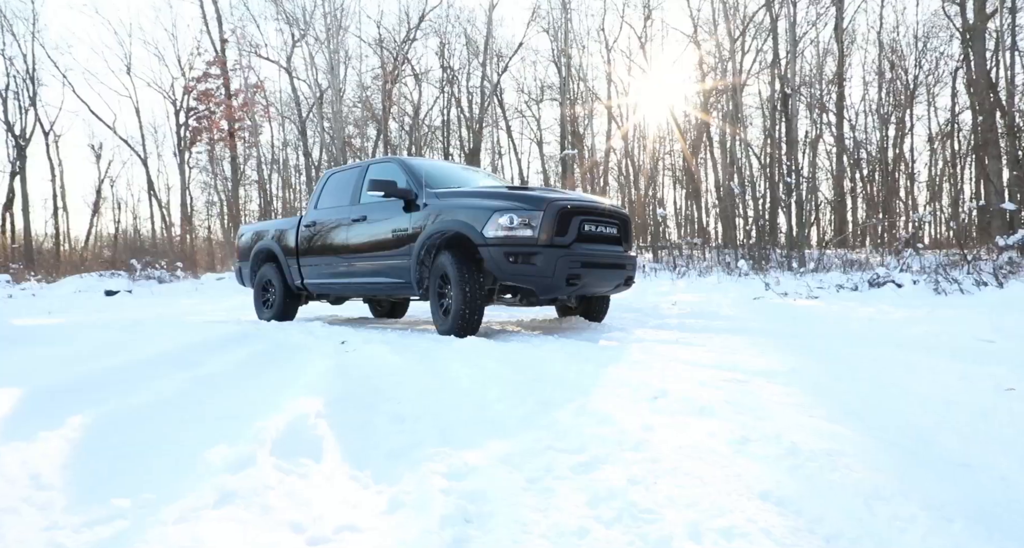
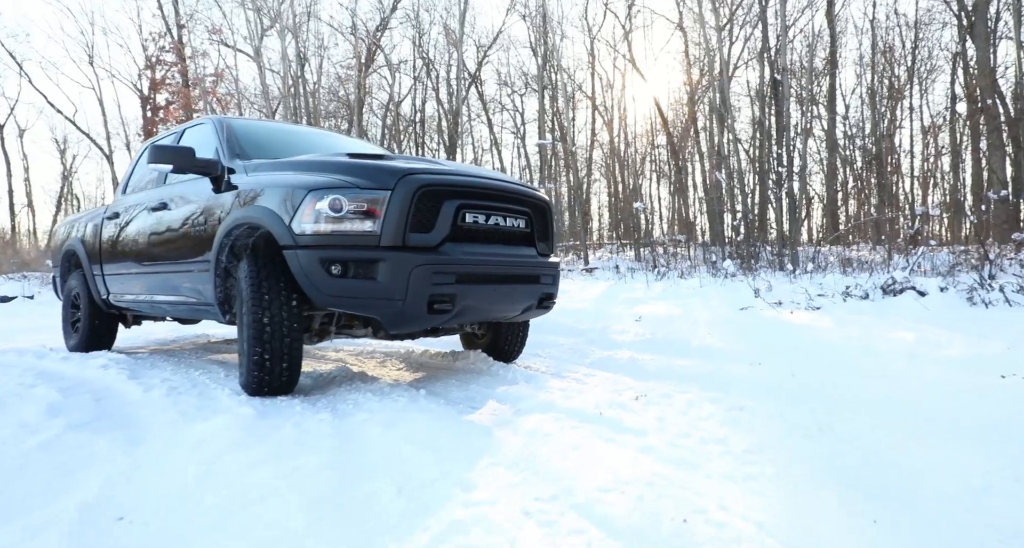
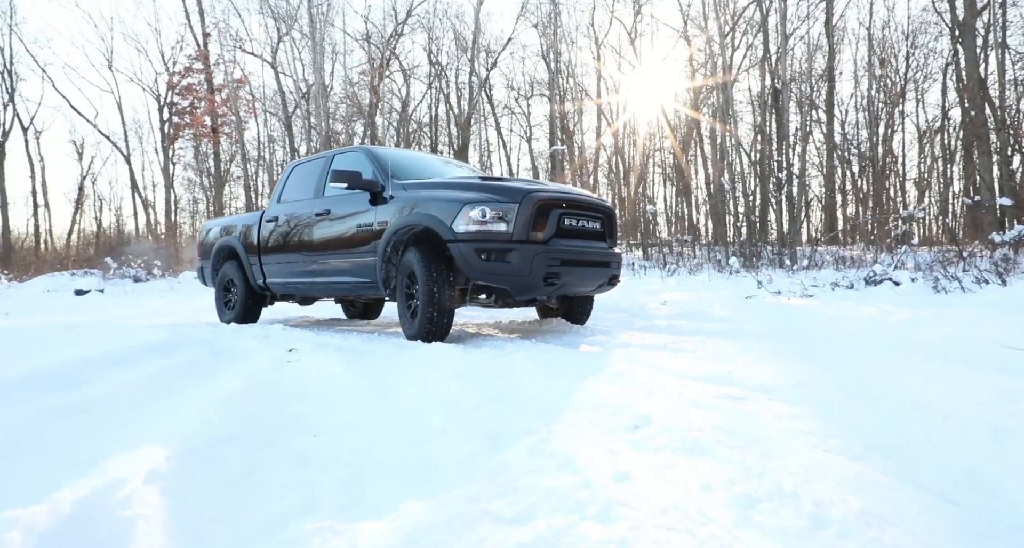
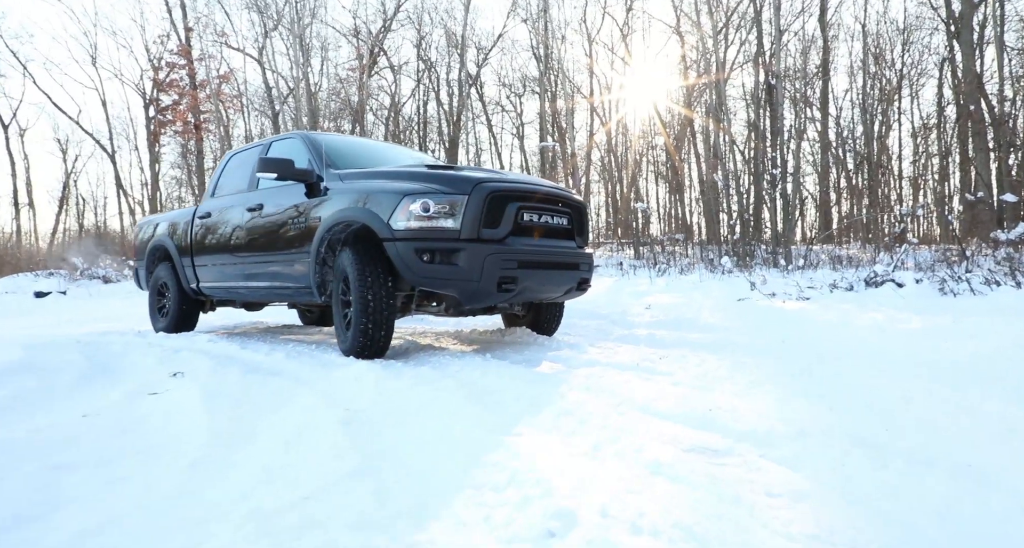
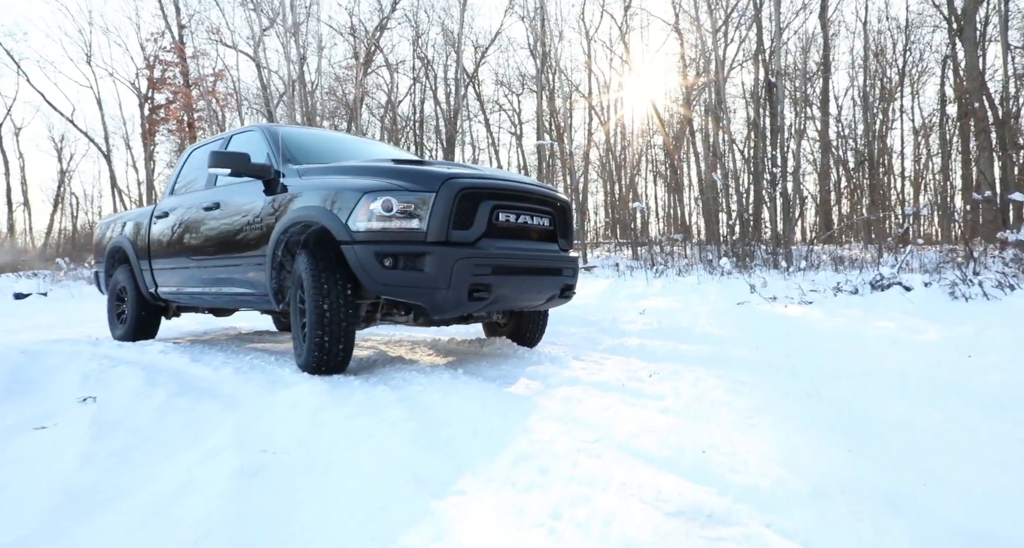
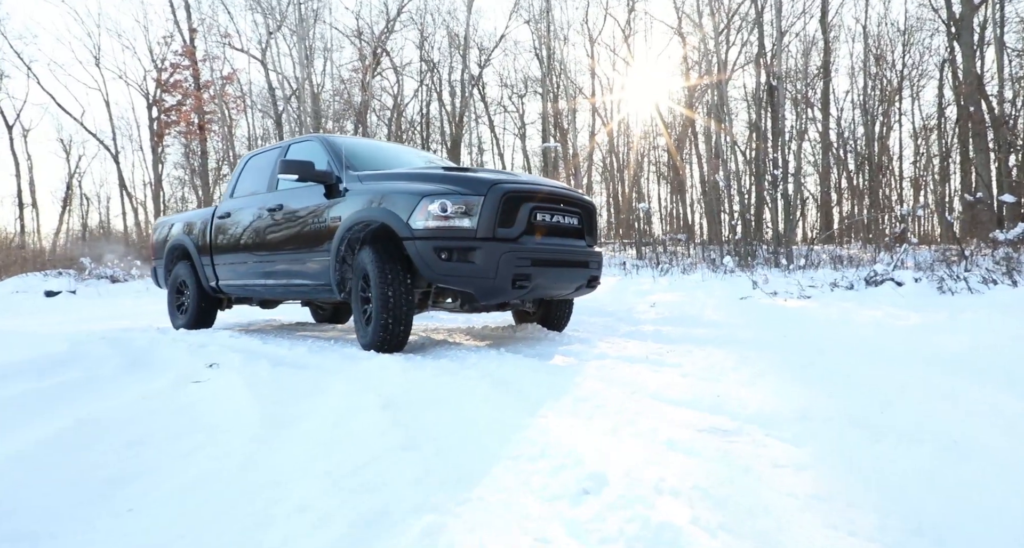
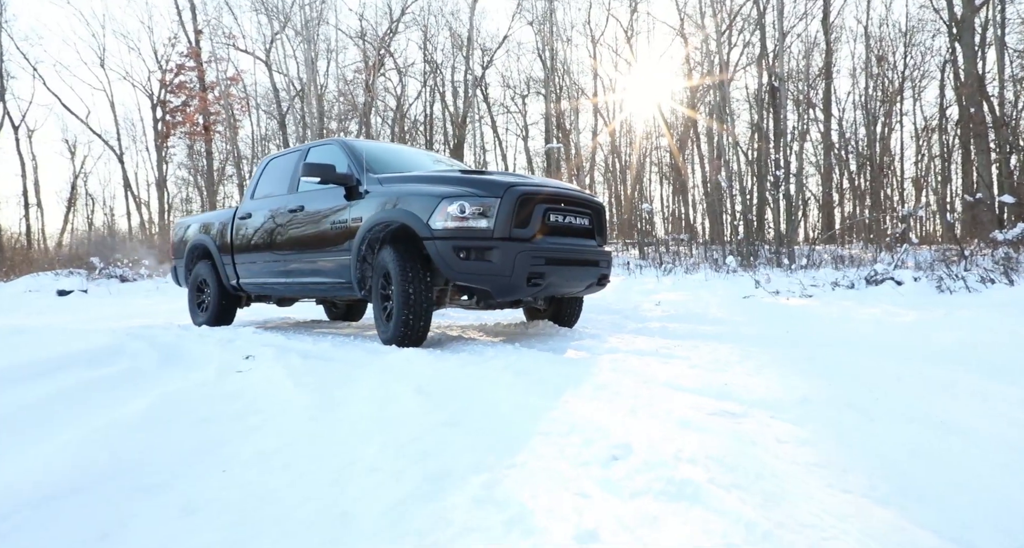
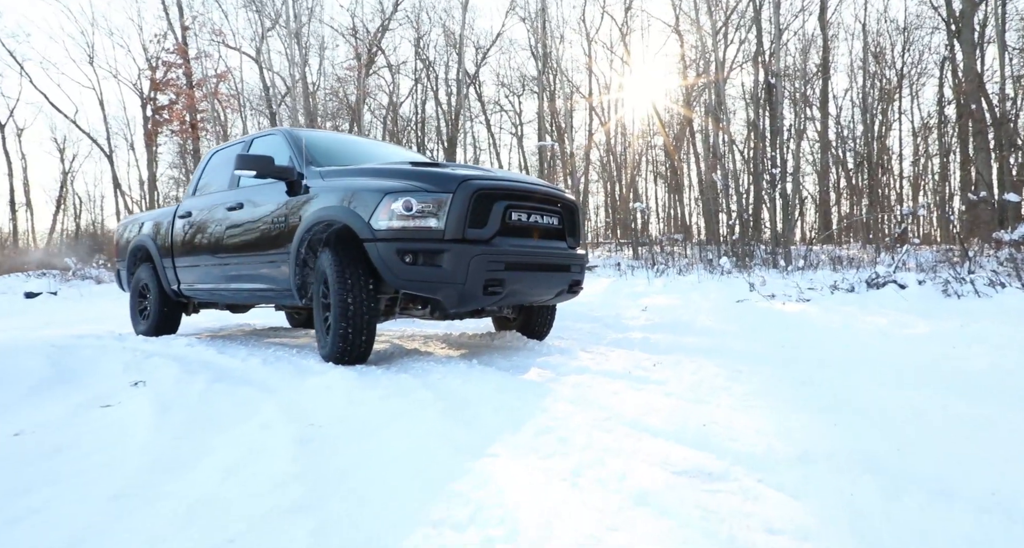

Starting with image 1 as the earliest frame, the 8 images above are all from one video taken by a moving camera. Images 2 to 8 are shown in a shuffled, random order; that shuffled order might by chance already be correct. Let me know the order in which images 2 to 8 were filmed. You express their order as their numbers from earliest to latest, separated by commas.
3, 7, 6, 4, 8, 5, 2
